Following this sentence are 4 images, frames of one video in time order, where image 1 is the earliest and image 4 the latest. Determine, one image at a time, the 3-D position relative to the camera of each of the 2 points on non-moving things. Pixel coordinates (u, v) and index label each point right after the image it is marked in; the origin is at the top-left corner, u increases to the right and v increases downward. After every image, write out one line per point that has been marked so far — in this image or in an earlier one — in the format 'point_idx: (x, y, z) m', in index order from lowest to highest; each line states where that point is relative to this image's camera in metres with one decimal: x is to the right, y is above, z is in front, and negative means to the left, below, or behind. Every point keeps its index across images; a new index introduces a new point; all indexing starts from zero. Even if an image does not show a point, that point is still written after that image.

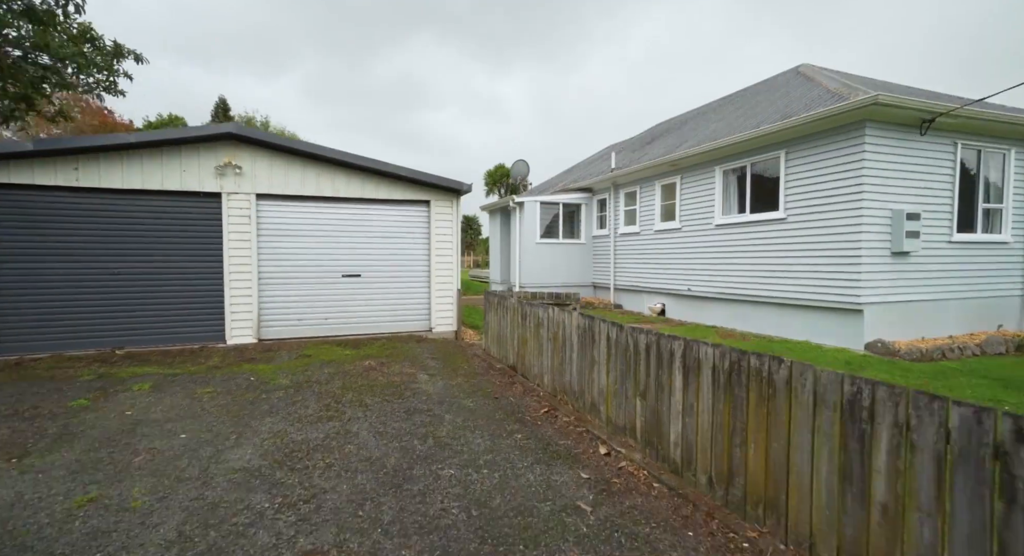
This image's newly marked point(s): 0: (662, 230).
0: (+3.1, +1.0, +10.3) m
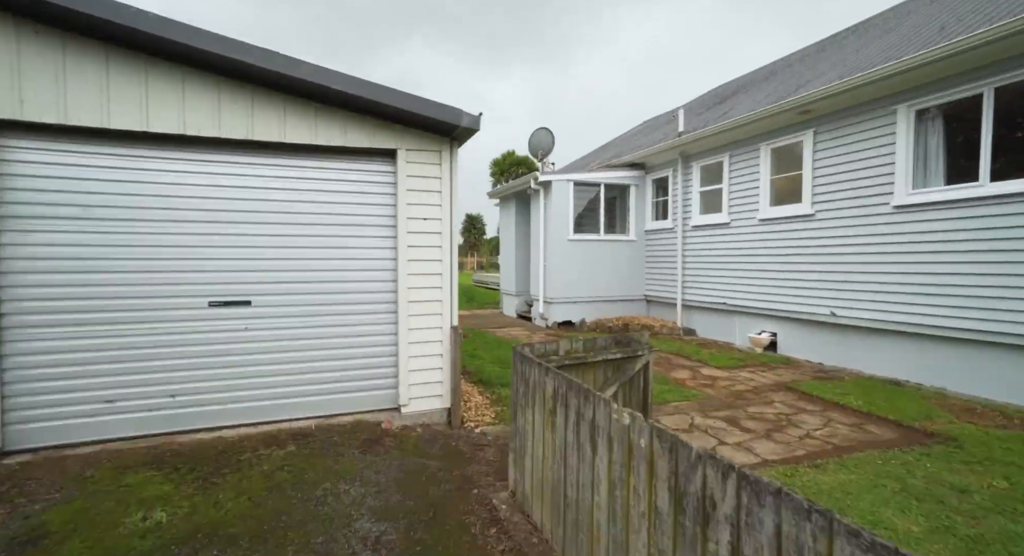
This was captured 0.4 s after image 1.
0: (+3.4, +0.8, +6.7) m
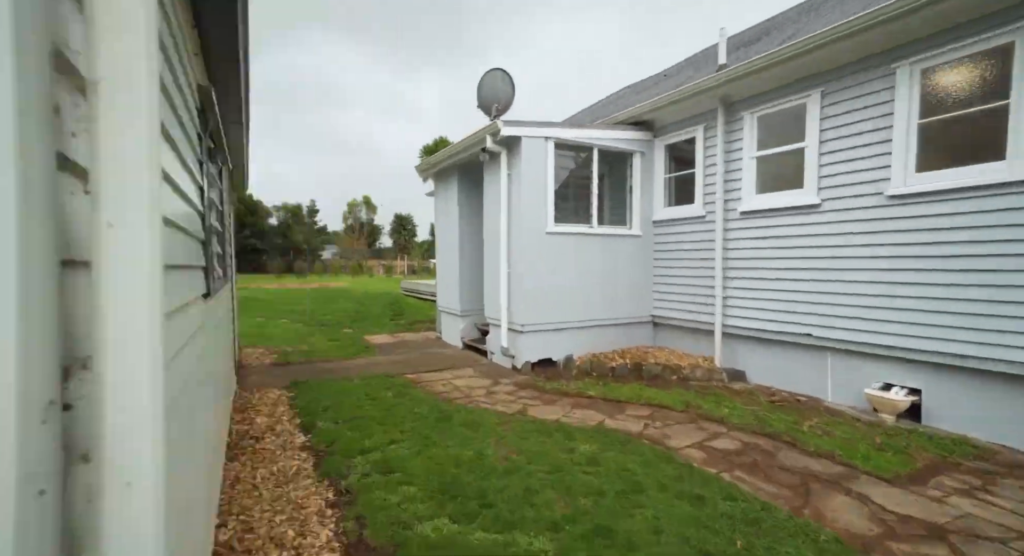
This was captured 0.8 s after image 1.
0: (+3.1, +0.6, +3.8) m
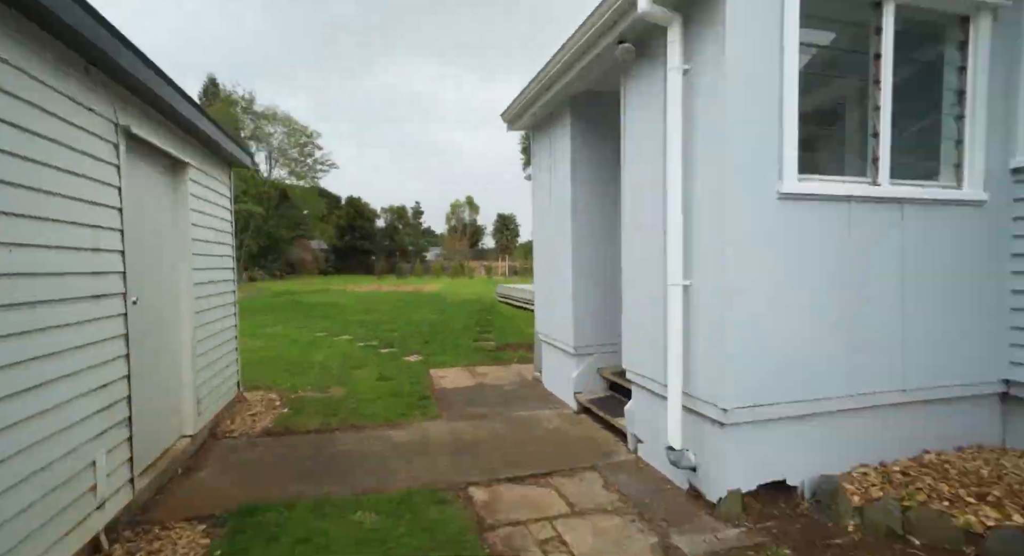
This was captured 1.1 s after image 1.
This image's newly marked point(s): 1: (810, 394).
0: (+3.6, +0.5, 0.0) m
1: (+1.8, -0.6, +2.7) m
